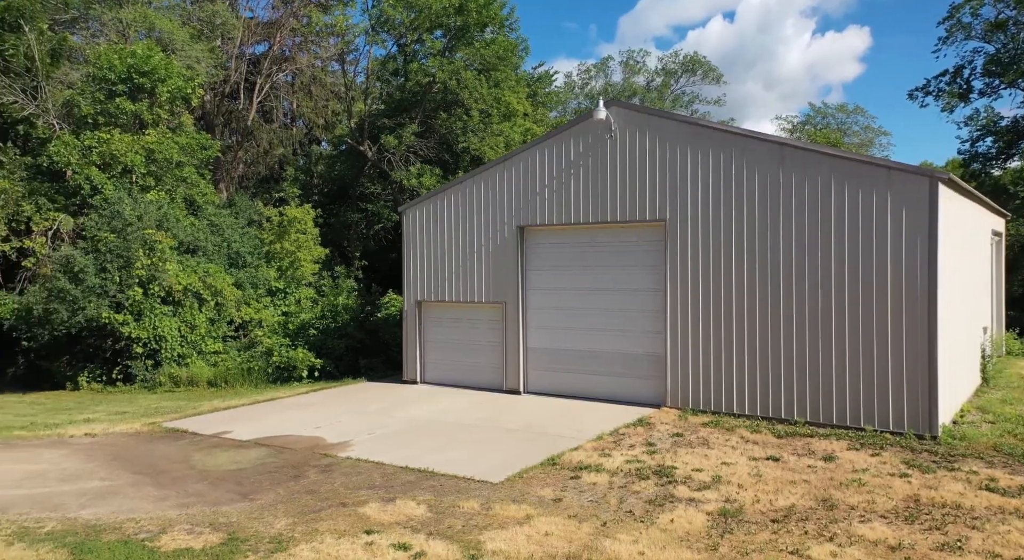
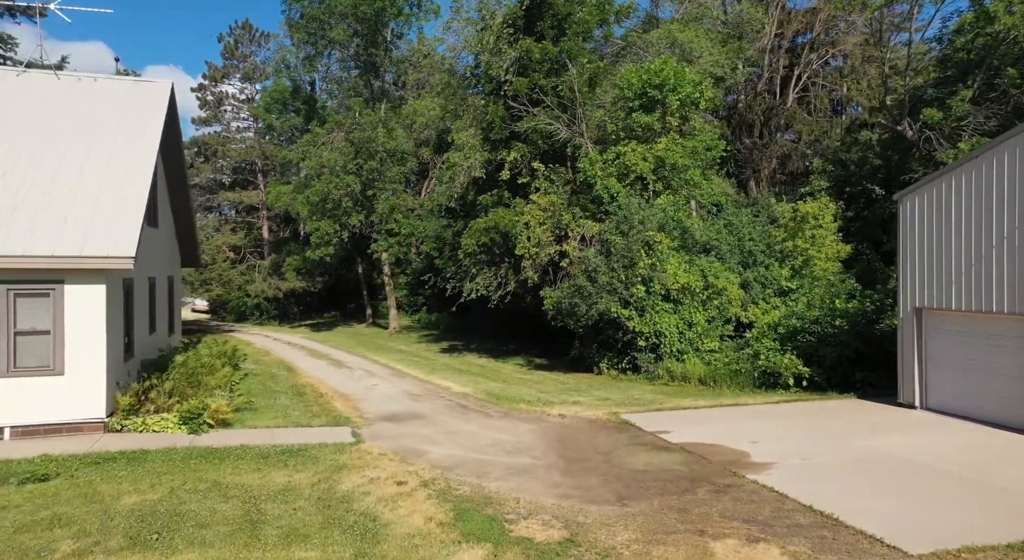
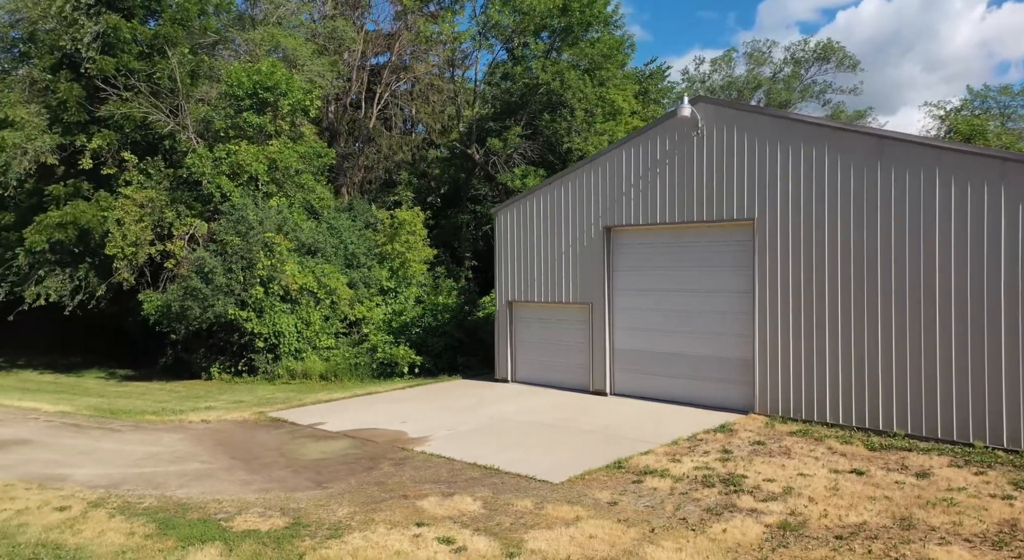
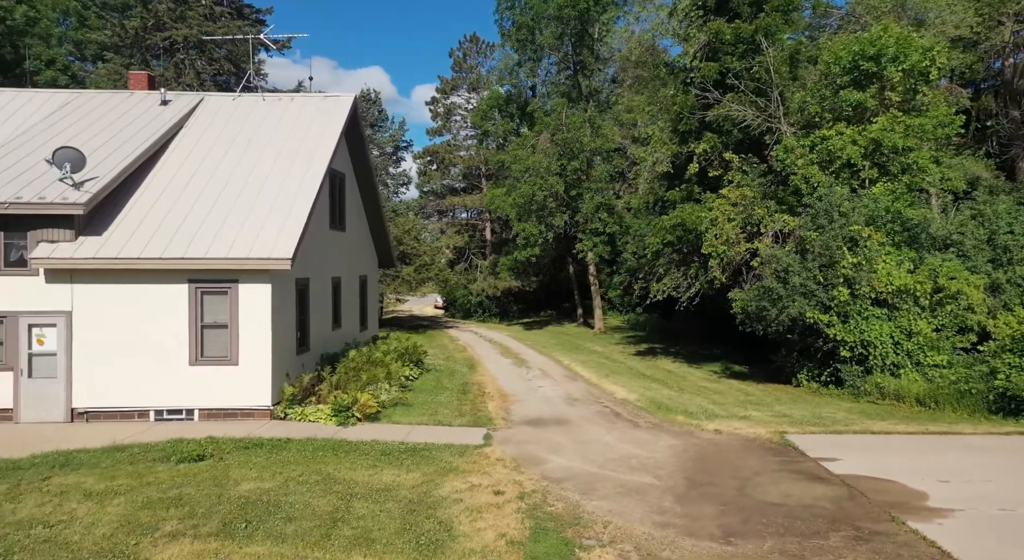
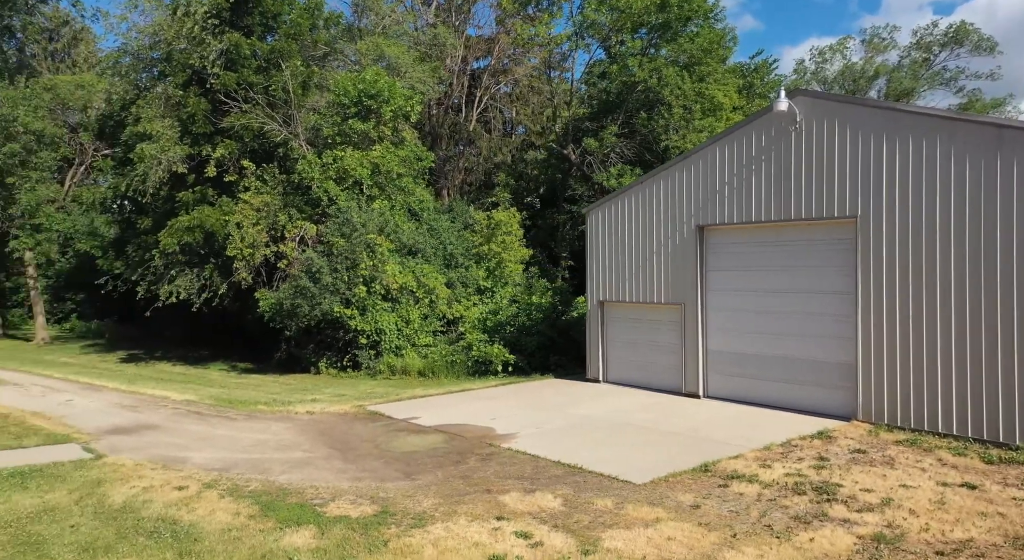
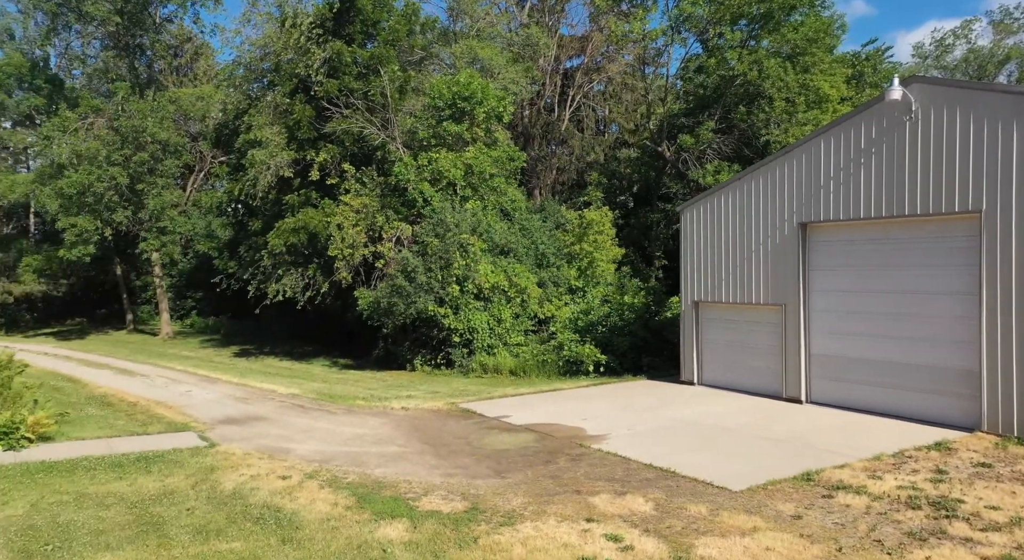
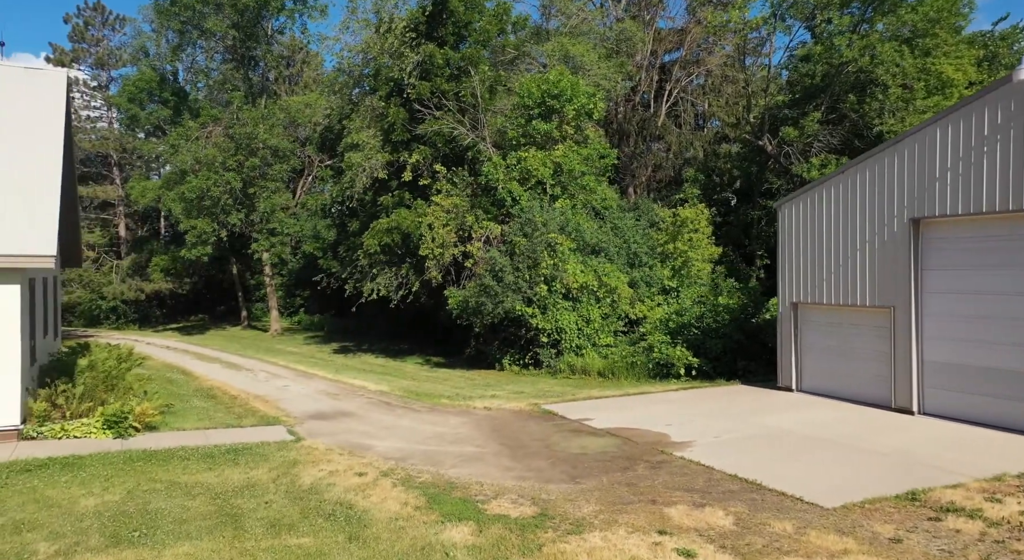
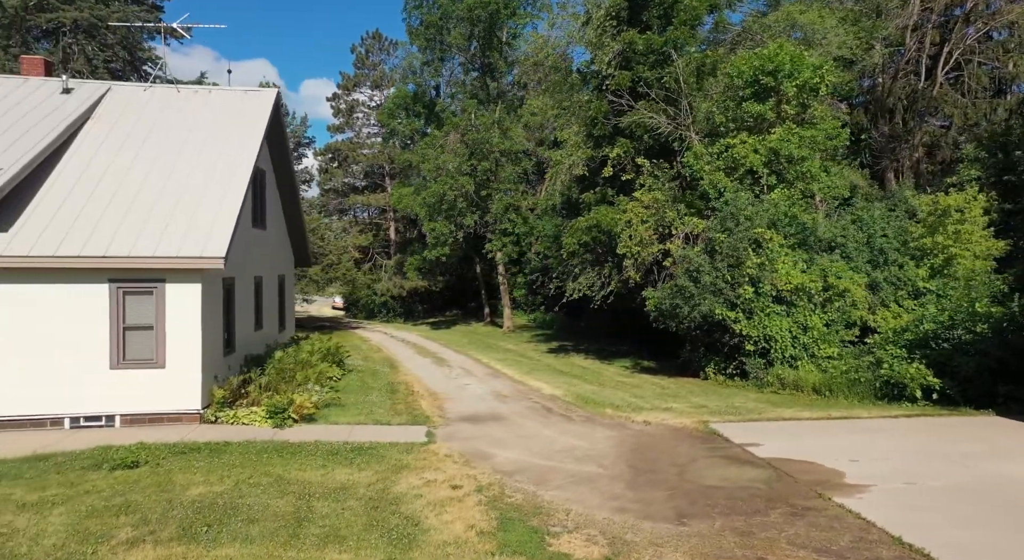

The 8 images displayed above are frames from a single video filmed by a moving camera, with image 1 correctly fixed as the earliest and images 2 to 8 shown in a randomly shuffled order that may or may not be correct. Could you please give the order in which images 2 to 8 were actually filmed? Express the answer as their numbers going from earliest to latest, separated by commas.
3, 5, 6, 7, 2, 8, 4
